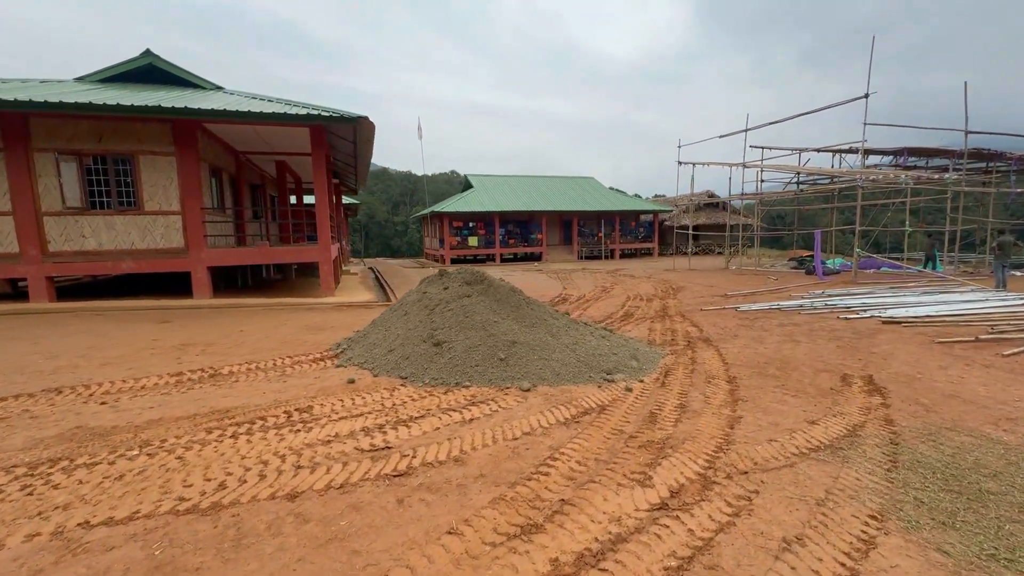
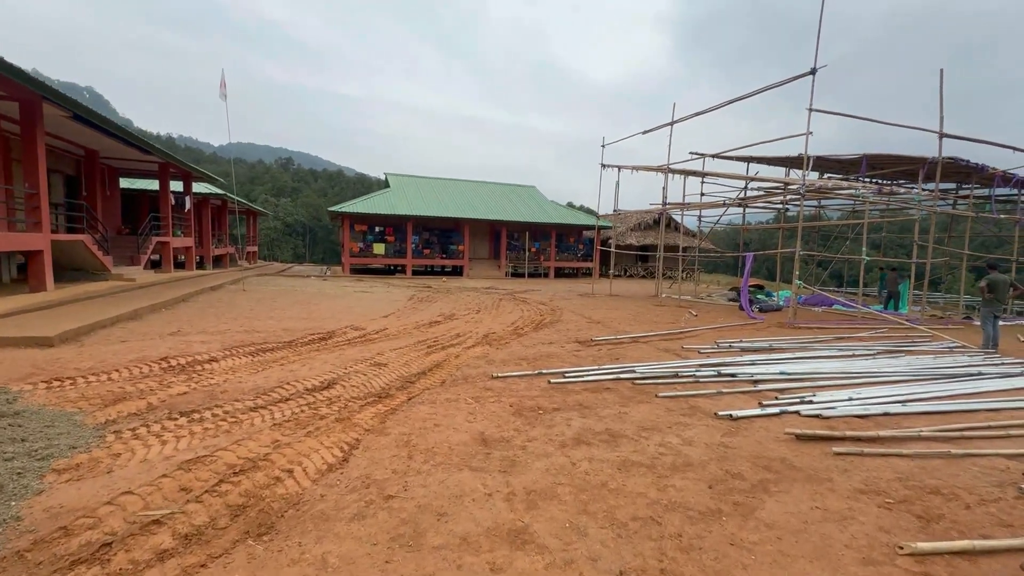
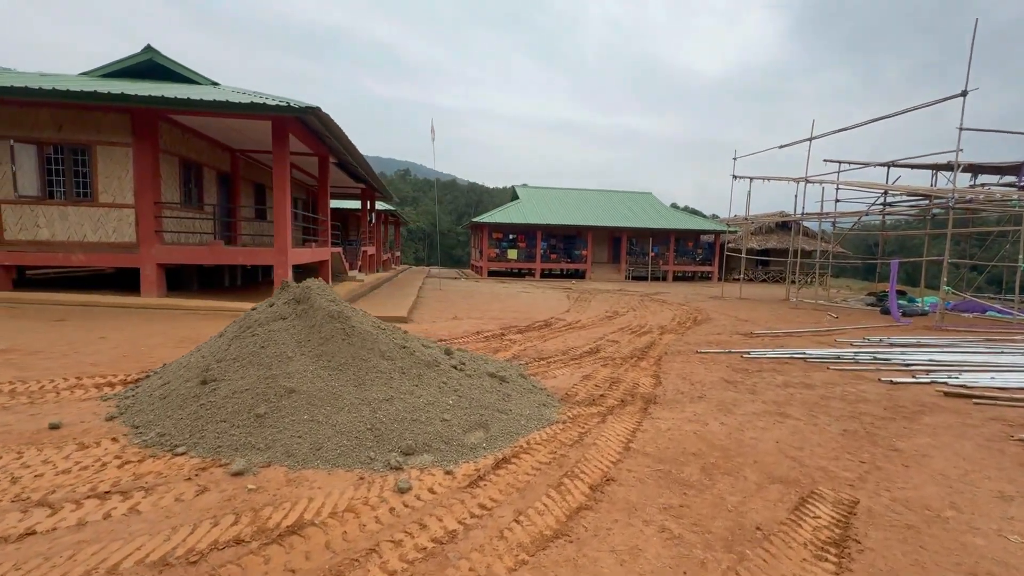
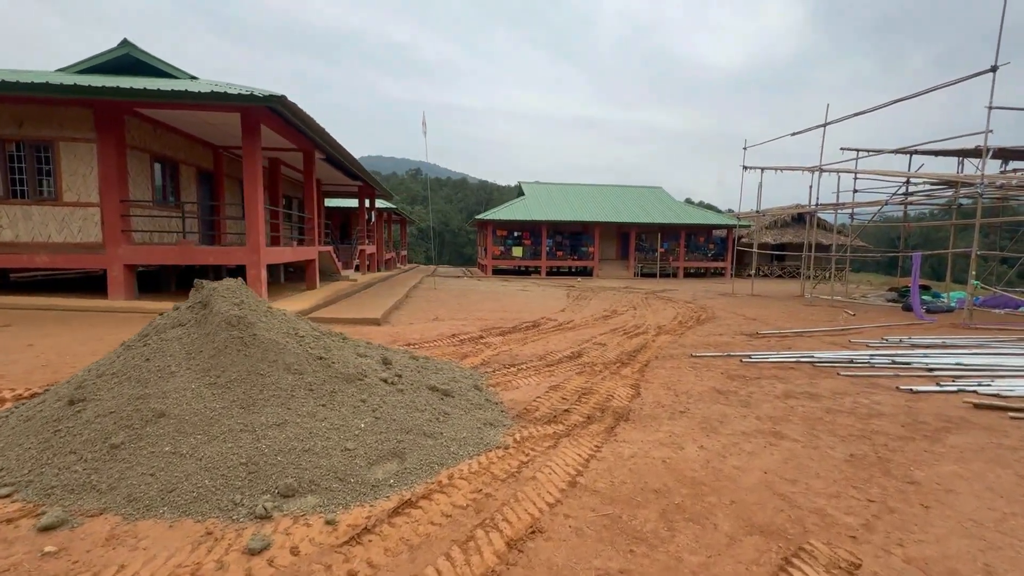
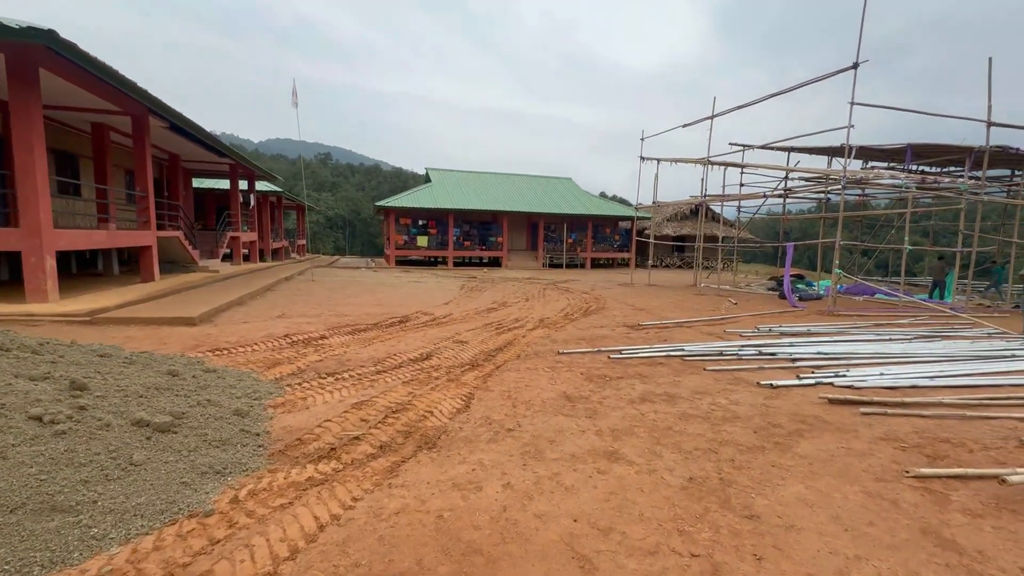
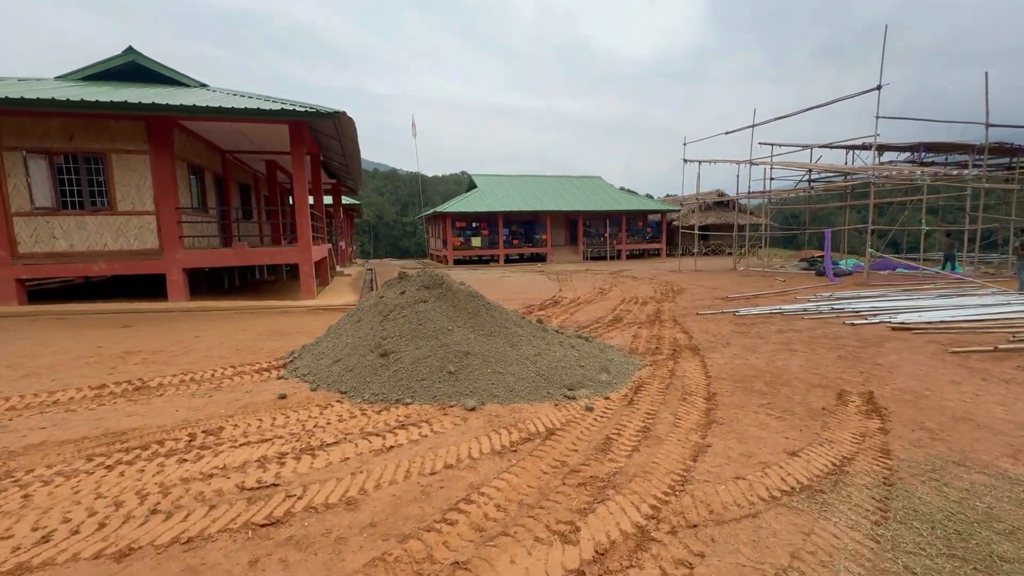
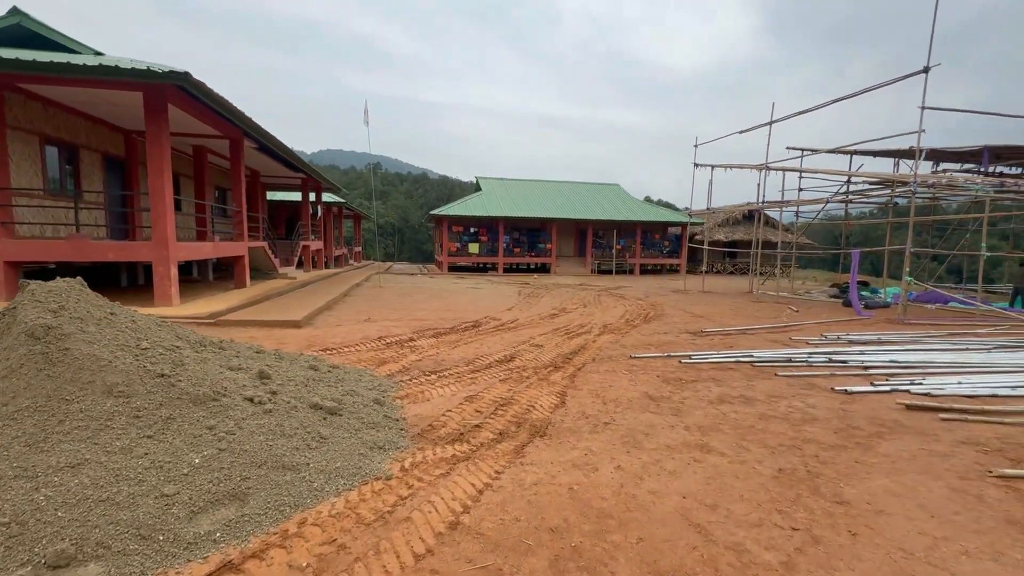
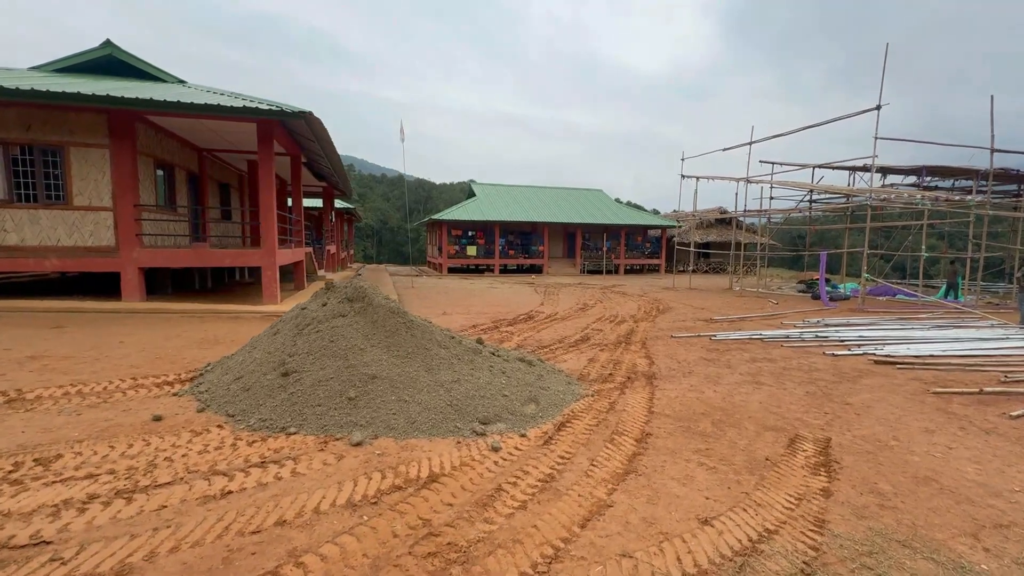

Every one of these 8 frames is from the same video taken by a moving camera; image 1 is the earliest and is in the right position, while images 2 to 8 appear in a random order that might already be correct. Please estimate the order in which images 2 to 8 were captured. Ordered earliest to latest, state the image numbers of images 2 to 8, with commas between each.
6, 8, 3, 4, 7, 5, 2
